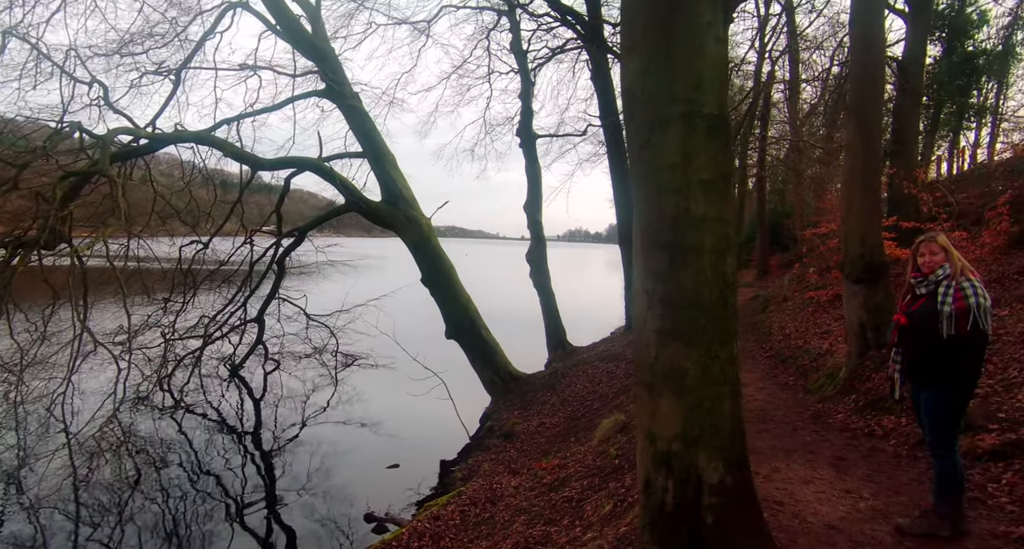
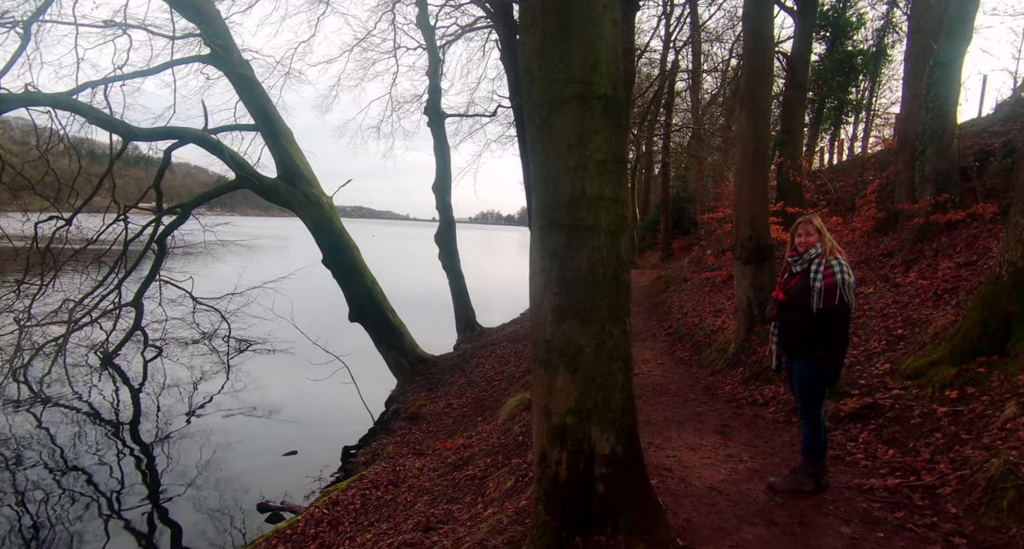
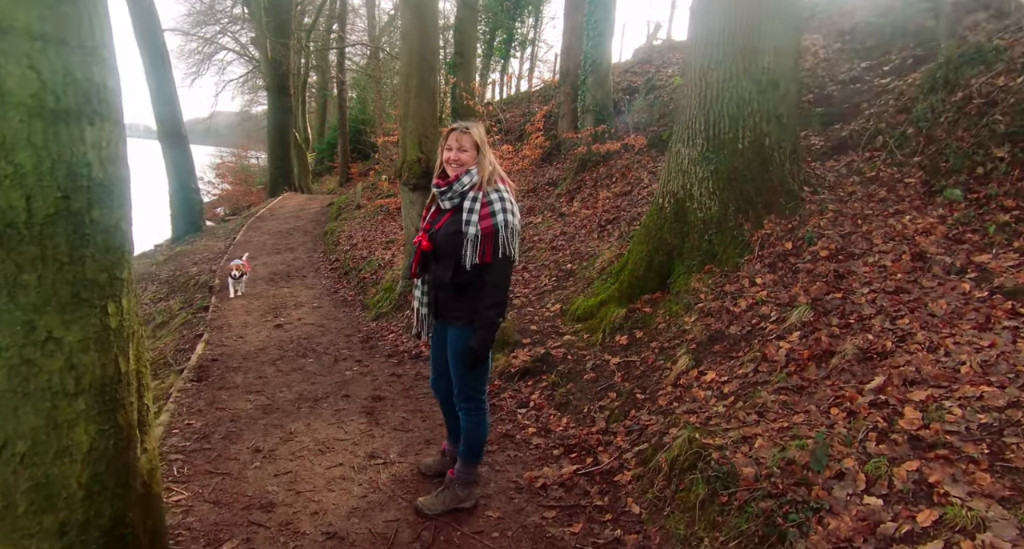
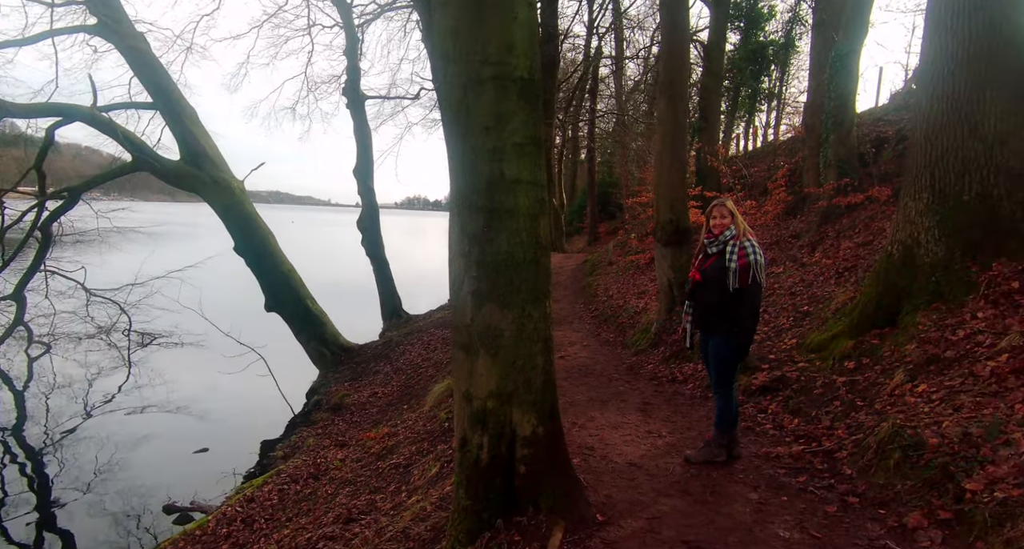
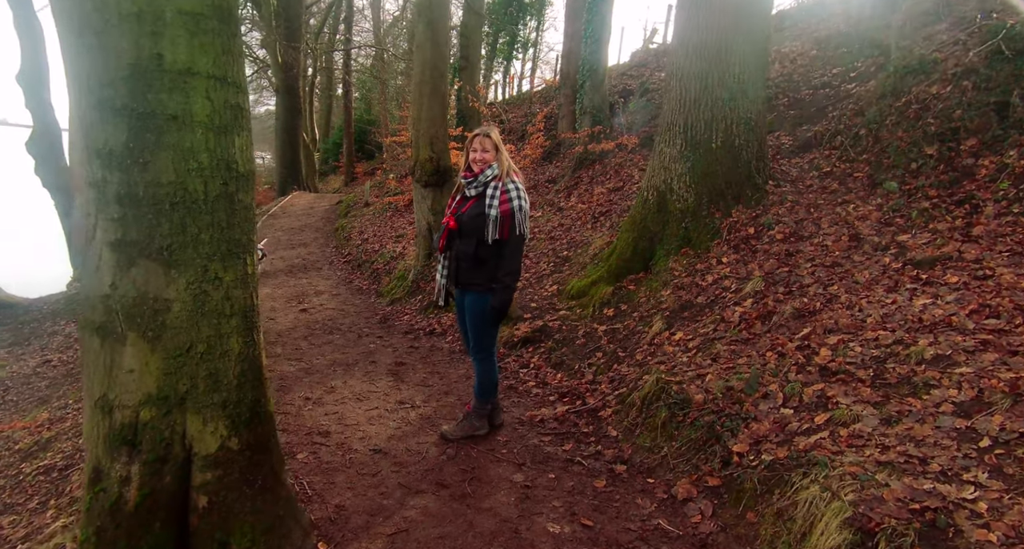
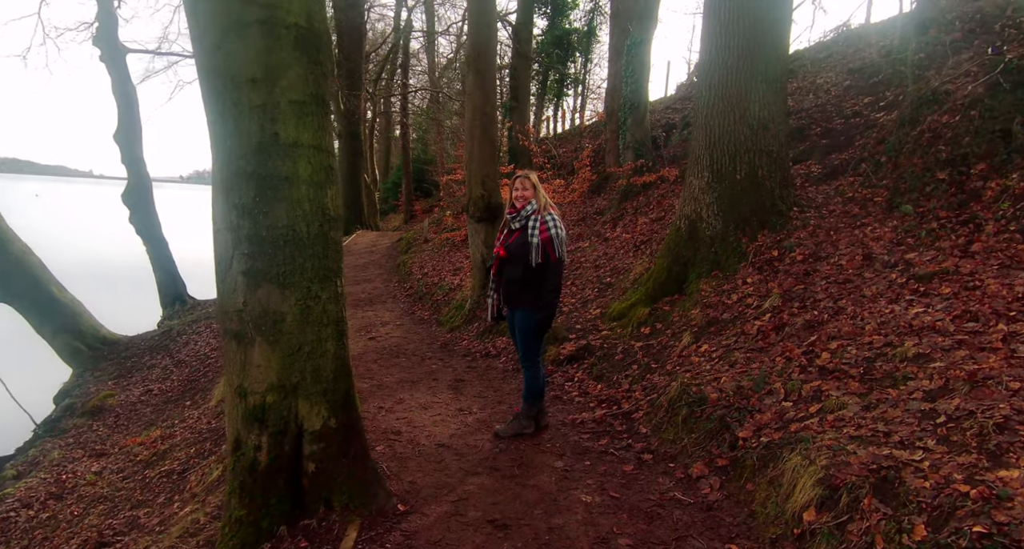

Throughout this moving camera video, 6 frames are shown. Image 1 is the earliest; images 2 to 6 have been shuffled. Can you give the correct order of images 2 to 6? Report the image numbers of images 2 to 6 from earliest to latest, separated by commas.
2, 4, 6, 5, 3
